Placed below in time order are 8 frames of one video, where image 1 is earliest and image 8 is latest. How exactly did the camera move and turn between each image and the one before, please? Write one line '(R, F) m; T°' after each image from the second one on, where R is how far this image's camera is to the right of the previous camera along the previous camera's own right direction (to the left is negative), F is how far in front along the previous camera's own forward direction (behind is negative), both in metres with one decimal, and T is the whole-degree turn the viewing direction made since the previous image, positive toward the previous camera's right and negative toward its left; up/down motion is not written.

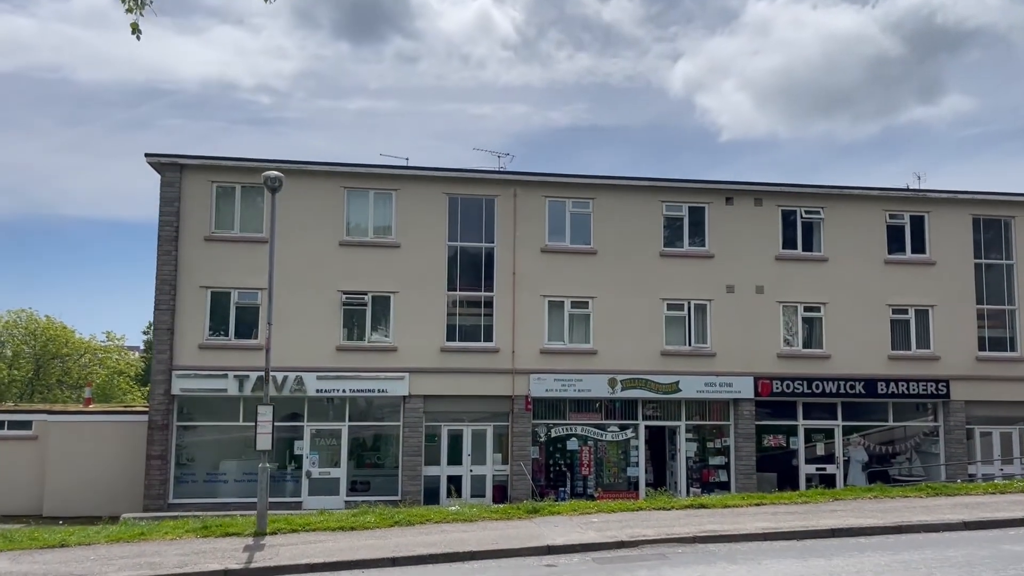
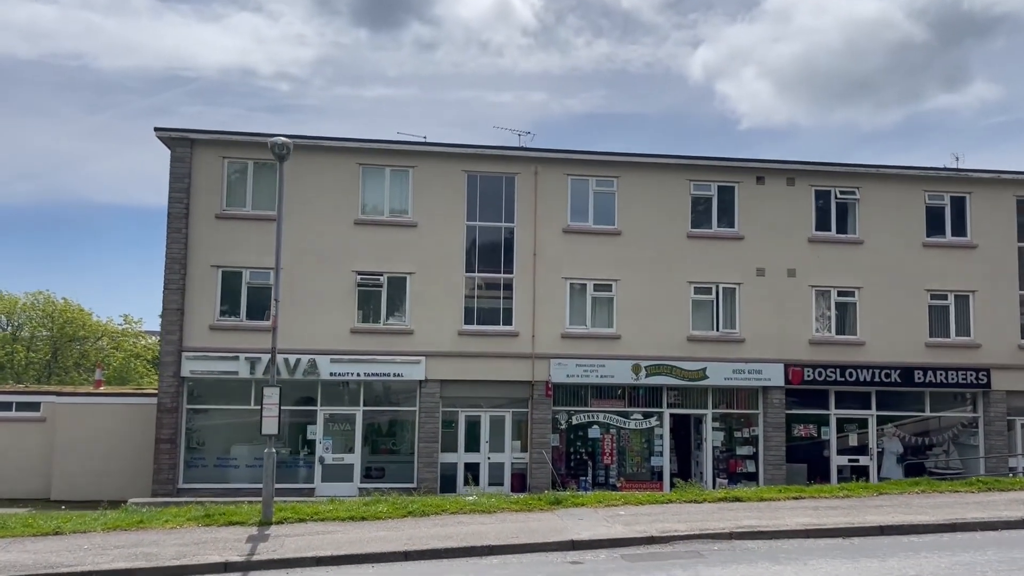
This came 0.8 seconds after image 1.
(-0.1, +0.8) m; -1°
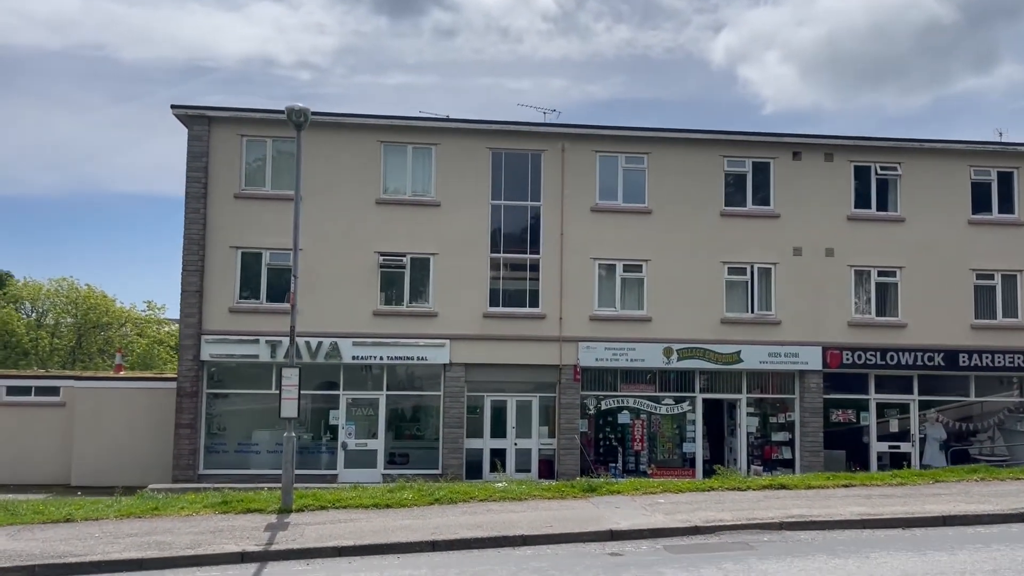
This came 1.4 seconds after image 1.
(-0.1, +0.6) m; -1°
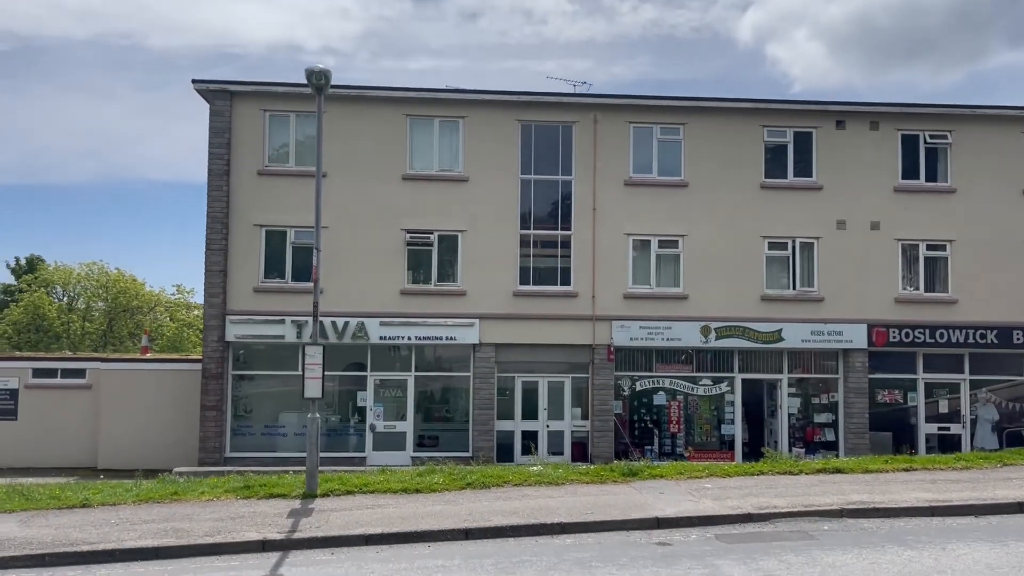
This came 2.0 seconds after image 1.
(-0.1, +0.6) m; -2°
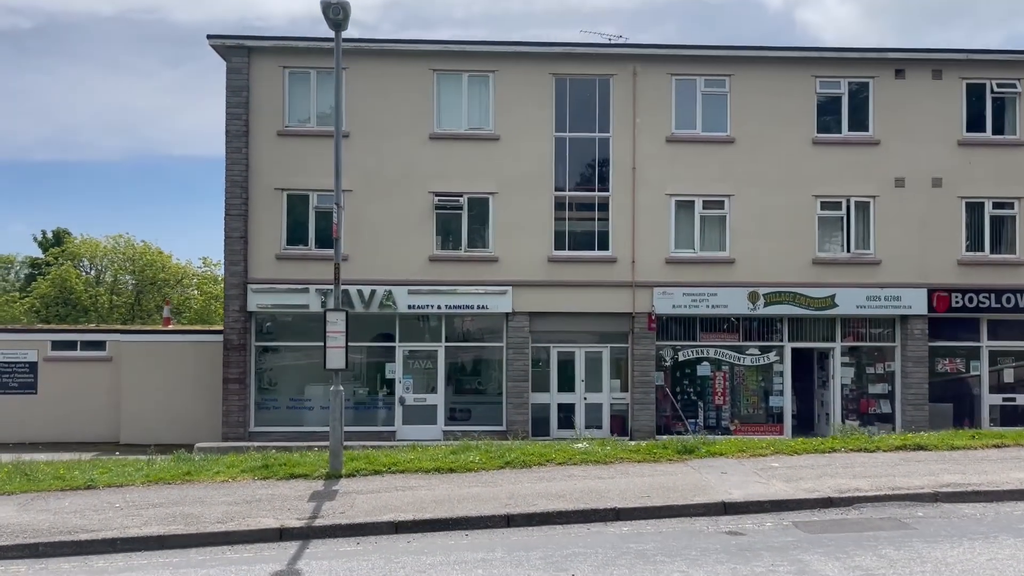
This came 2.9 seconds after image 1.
(-0.2, +1.0) m; -2°
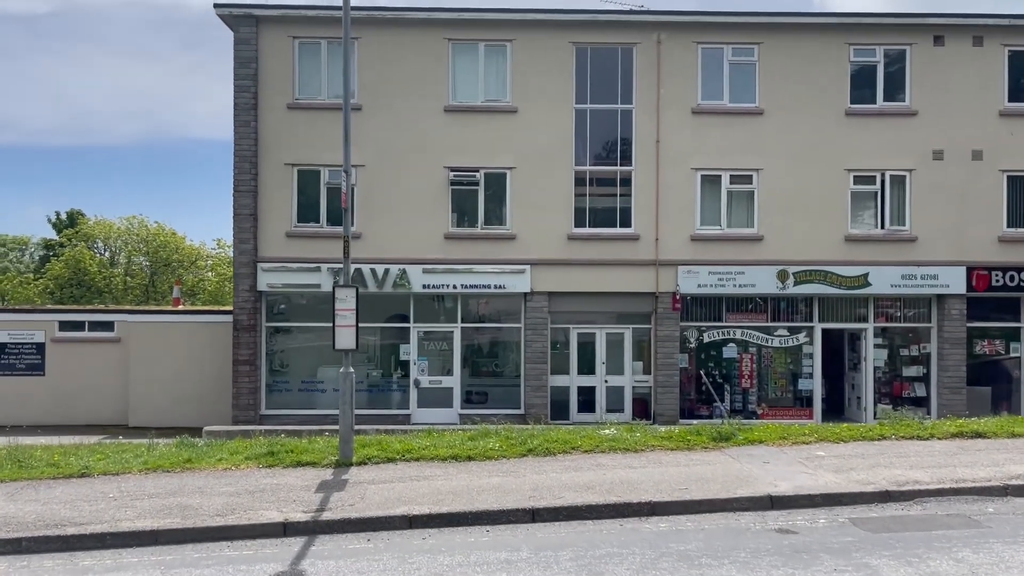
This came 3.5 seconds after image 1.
(-0.1, +0.6) m; -1°
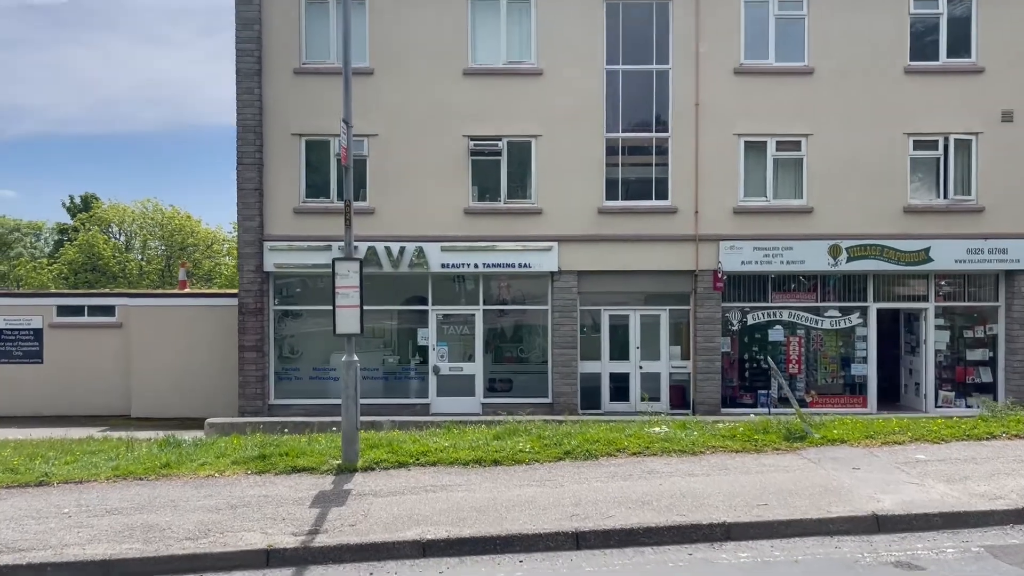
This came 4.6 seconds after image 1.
(-0.1, +1.3) m; -1°
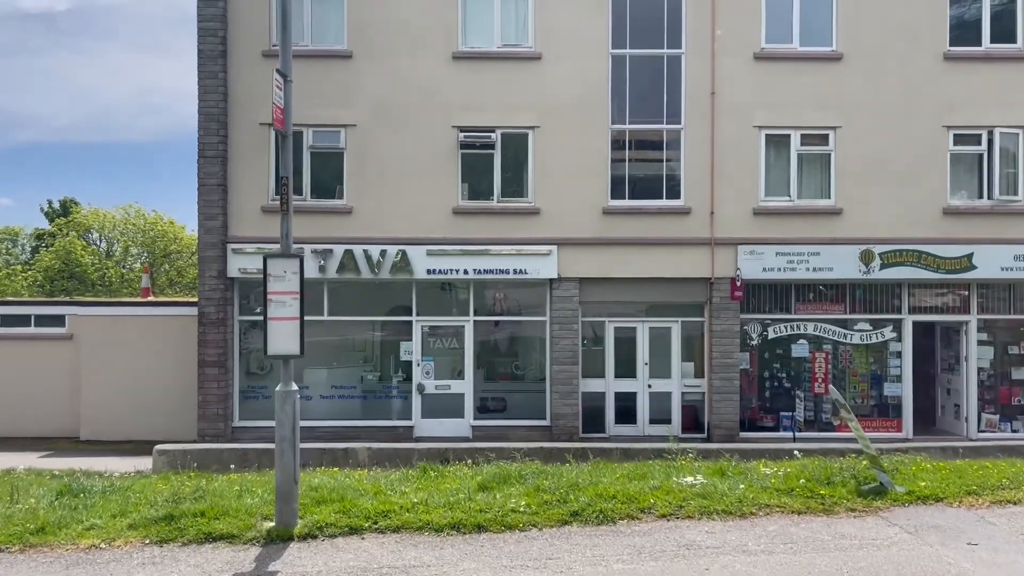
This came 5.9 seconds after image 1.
(0.0, +1.6) m; 0°
